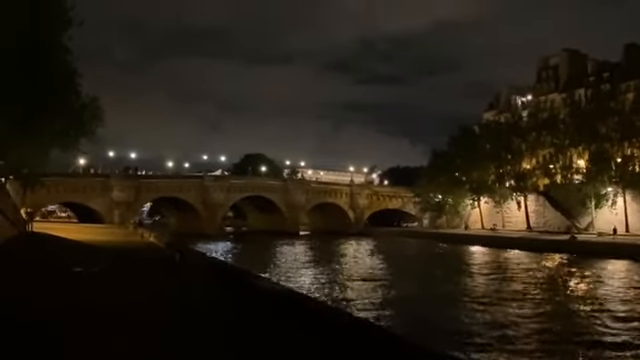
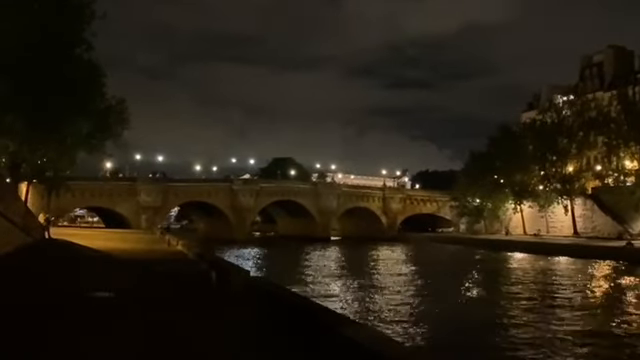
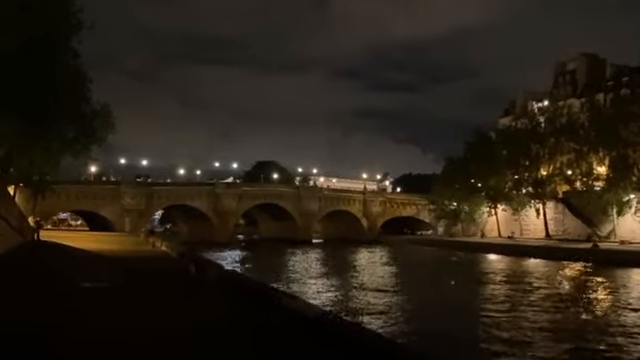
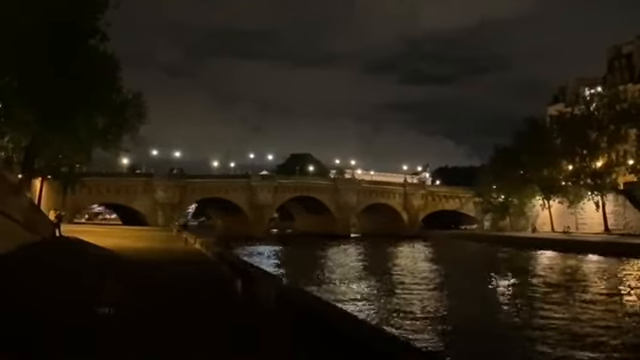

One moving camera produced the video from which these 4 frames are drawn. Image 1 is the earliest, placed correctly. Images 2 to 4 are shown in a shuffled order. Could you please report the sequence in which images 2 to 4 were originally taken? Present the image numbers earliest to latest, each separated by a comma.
3, 2, 4
